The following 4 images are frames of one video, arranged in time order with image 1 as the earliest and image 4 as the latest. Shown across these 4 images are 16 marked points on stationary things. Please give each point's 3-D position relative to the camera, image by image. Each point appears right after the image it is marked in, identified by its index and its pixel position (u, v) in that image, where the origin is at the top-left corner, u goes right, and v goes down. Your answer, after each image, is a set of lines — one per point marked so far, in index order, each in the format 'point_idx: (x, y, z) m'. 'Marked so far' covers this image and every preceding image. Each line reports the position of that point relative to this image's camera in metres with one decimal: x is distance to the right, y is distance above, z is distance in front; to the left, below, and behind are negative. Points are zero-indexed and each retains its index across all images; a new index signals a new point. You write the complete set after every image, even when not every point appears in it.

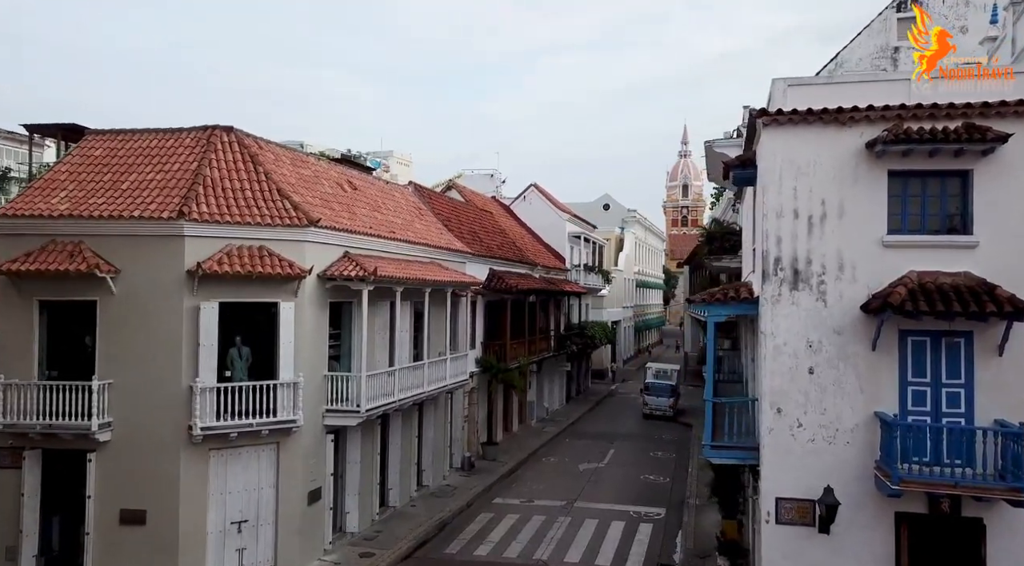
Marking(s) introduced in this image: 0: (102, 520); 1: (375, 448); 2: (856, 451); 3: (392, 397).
0: (-7.9, -4.6, +14.8) m
1: (-3.4, -4.1, +19.1) m
2: (+5.3, -2.6, +11.9) m
3: (-2.9, -2.8, +18.5) m
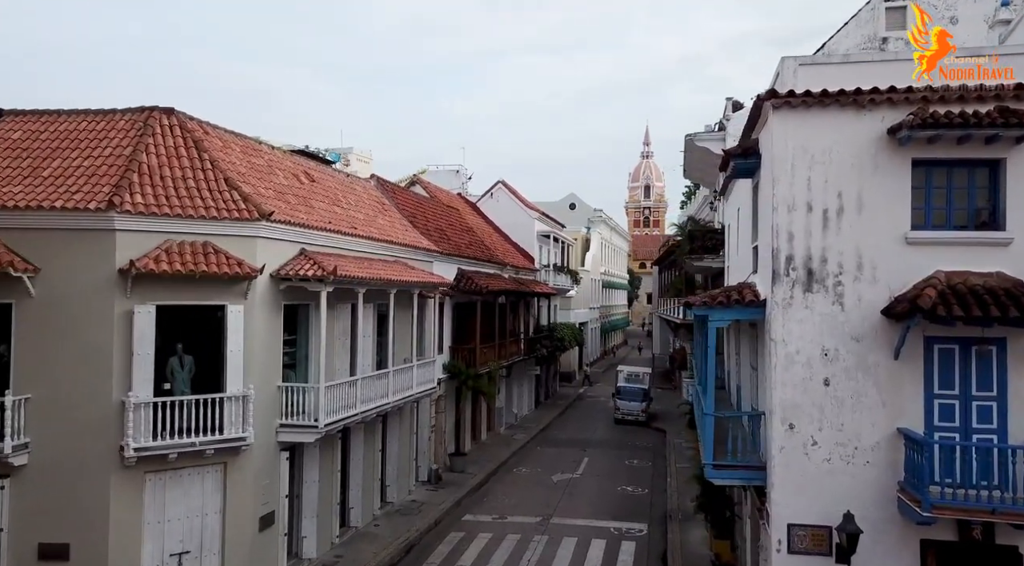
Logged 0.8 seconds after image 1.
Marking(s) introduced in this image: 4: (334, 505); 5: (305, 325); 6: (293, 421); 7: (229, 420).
0: (-8.3, -4.6, +12.9) m
1: (-4.0, -4.1, +17.5) m
2: (+5.1, -2.6, +10.7) m
3: (-3.5, -2.8, +16.9) m
4: (-4.0, -5.0, +17.4) m
5: (-4.5, -0.9, +16.6) m
6: (-4.4, -2.8, +15.4) m
7: (-5.1, -2.5, +13.9) m
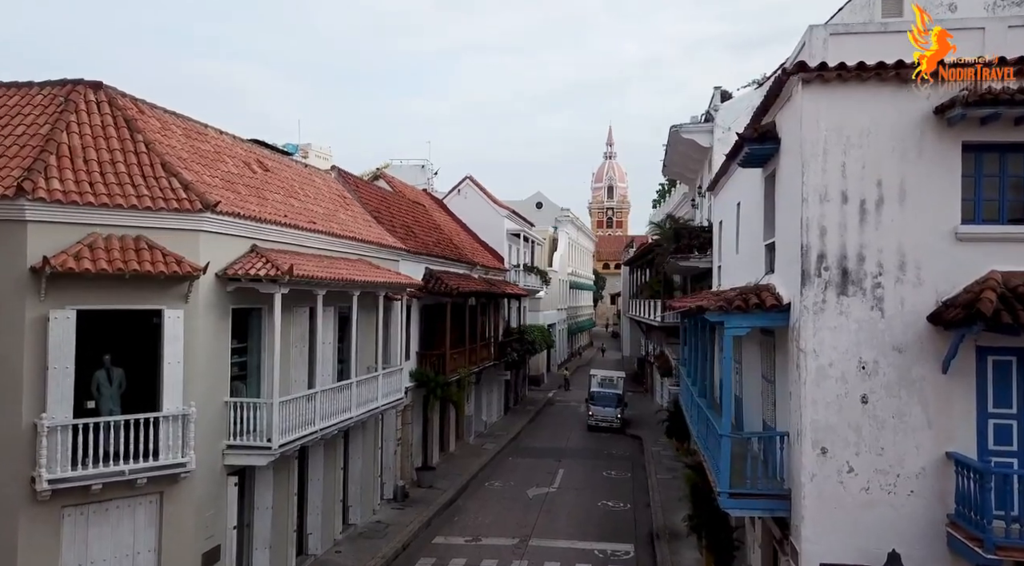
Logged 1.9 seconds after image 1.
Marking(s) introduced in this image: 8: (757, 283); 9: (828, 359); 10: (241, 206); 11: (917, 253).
0: (-8.5, -4.6, +10.8) m
1: (-4.5, -4.2, +15.6) m
2: (+4.9, -2.6, +9.3) m
3: (-3.9, -2.8, +15.0) m
4: (-4.5, -5.0, +15.5) m
5: (-4.9, -0.9, +14.7) m
6: (-4.7, -2.8, +13.4) m
7: (-5.4, -2.5, +11.9) m
8: (+3.5, 0.0, +11.1) m
9: (+3.9, -0.9, +9.5) m
10: (-5.0, +1.4, +14.1) m
11: (+4.9, +0.4, +9.4) m
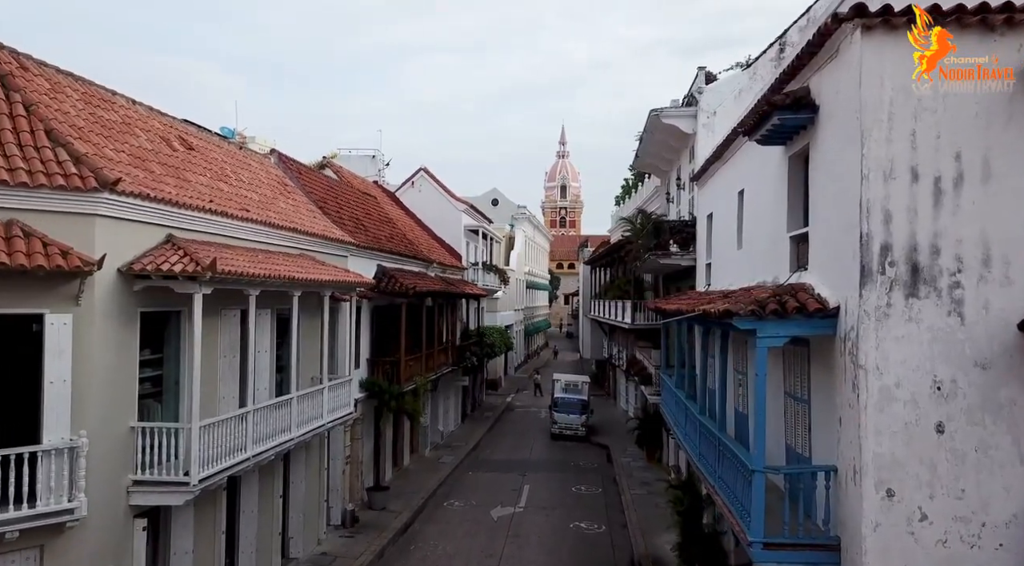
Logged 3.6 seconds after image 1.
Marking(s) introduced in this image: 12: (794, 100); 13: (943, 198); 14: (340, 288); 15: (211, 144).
0: (-8.8, -4.6, +8.1) m
1: (-5.0, -4.1, +13.1) m
2: (+4.8, -2.6, +7.4) m
3: (-4.4, -2.8, +12.5) m
4: (-5.0, -5.0, +13.0) m
5: (-5.3, -0.9, +12.2) m
6: (-5.1, -2.7, +10.9) m
7: (-5.7, -2.5, +9.4) m
8: (+3.3, 0.0, +9.1) m
9: (+3.8, -0.9, +7.5) m
10: (-5.4, +1.4, +11.5) m
11: (+4.8, +0.4, +7.5) m
12: (+3.3, +2.2, +9.1) m
13: (+4.2, +0.8, +7.6) m
14: (-3.7, -0.1, +16.5) m
15: (-6.4, +3.0, +16.5) m
